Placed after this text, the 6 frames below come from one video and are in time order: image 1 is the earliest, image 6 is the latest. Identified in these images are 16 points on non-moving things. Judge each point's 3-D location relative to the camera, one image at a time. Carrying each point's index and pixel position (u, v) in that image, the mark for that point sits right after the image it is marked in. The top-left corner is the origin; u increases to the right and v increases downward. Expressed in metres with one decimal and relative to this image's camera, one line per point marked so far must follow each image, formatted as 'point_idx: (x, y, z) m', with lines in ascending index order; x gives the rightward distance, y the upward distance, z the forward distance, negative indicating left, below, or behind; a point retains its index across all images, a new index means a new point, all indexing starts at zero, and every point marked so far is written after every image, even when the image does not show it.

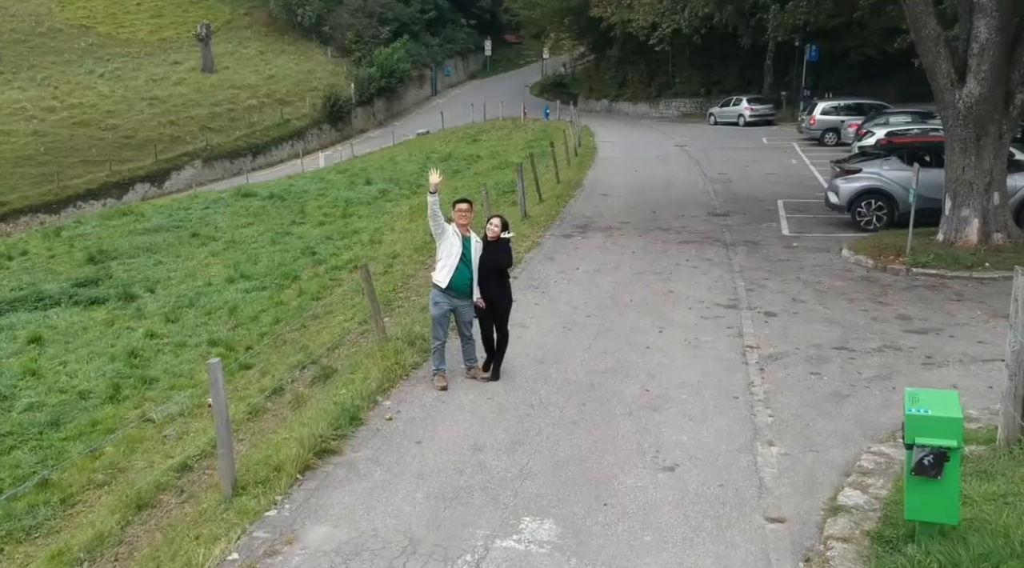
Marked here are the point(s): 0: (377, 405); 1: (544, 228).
0: (-1.1, -1.0, +8.9) m
1: (+0.6, +1.0, +18.2) m
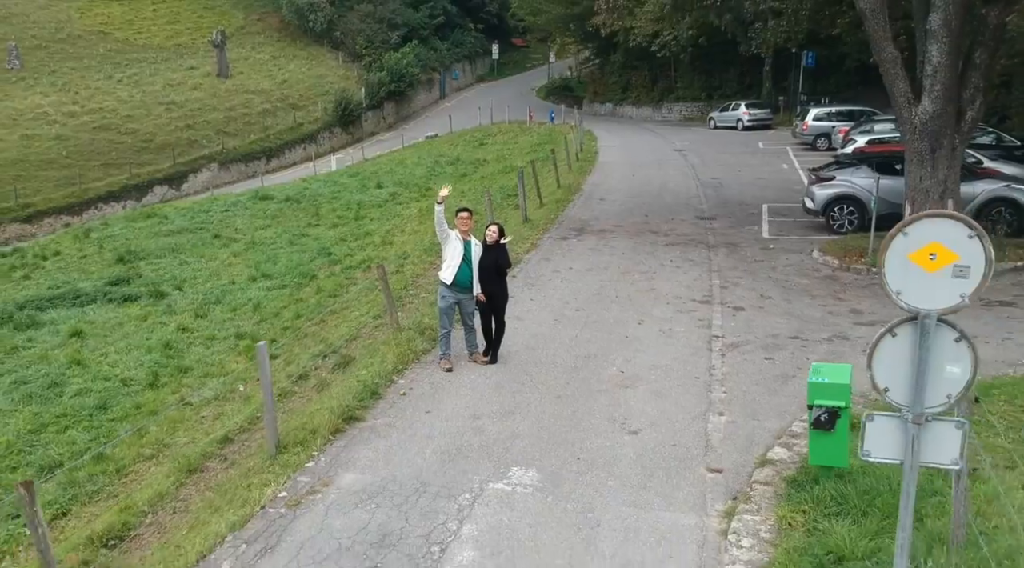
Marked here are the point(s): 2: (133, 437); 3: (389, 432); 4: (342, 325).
0: (-1.1, -1.0, +10.5) m
1: (+0.6, +1.0, +19.9) m
2: (-5.0, -2.0, +14.3) m
3: (-1.0, -1.2, +9.1) m
4: (-2.8, -0.6, +17.8) m
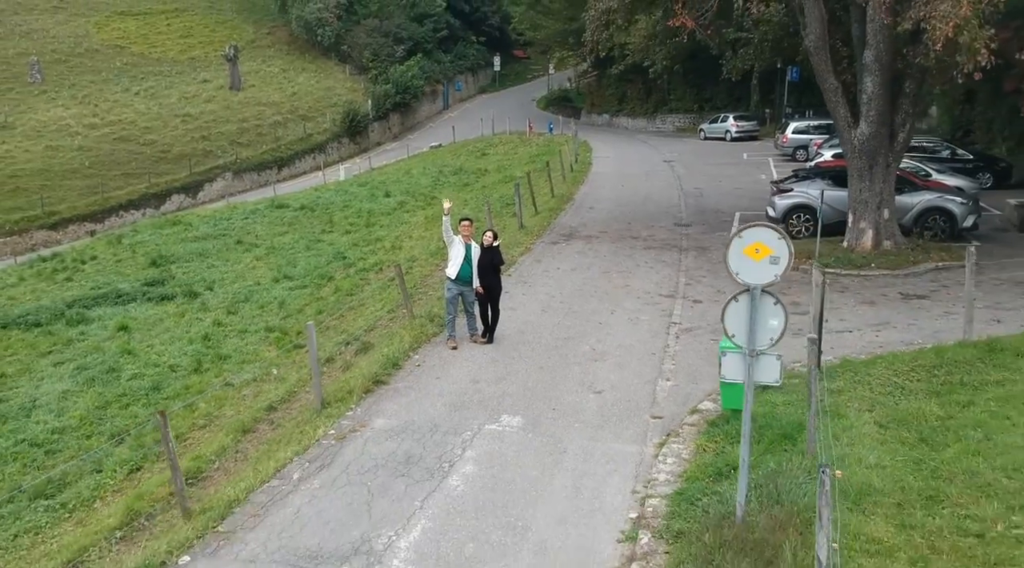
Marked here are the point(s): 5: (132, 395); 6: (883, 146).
0: (-1.2, -0.9, +13.2) m
1: (+0.5, +1.0, +22.5) m
2: (-5.1, -2.0, +16.9) m
3: (-1.1, -1.2, +11.7) m
4: (-2.9, -0.6, +20.4) m
5: (-6.5, -1.9, +18.4) m
6: (+6.4, +2.4, +18.7) m
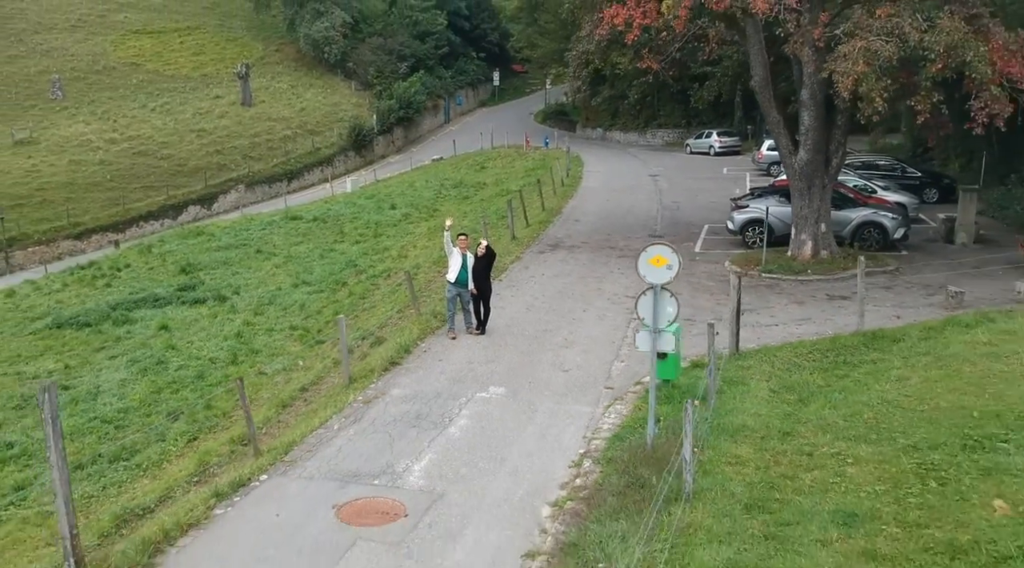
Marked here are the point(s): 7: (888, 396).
0: (-1.4, -0.9, +16.4) m
1: (+0.3, +0.9, +25.8) m
2: (-5.3, -2.0, +20.2) m
3: (-1.3, -1.2, +15.0) m
4: (-3.0, -0.7, +23.7) m
5: (-6.6, -2.0, +21.7) m
6: (+6.2, +2.3, +22.0) m
7: (+4.2, -1.2, +12.0) m
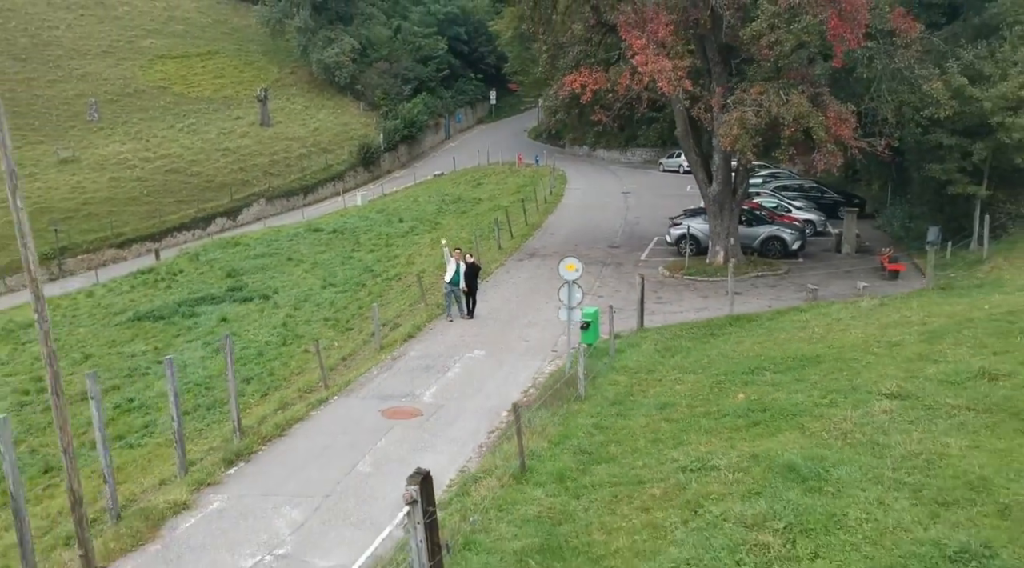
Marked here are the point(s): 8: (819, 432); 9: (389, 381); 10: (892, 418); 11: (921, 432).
0: (-1.8, -0.9, +23.5) m
1: (-0.1, +0.9, +32.9) m
2: (-5.7, -2.0, +27.3) m
3: (-1.7, -1.2, +22.1) m
4: (-3.5, -0.7, +30.8) m
5: (-7.1, -2.0, +28.7) m
6: (+5.8, +2.3, +29.1) m
7: (+3.8, -1.2, +19.1) m
8: (+3.5, -1.7, +12.5) m
9: (-2.2, -1.7, +19.1) m
10: (+4.3, -1.5, +12.4) m
11: (+4.5, -1.6, +11.7) m
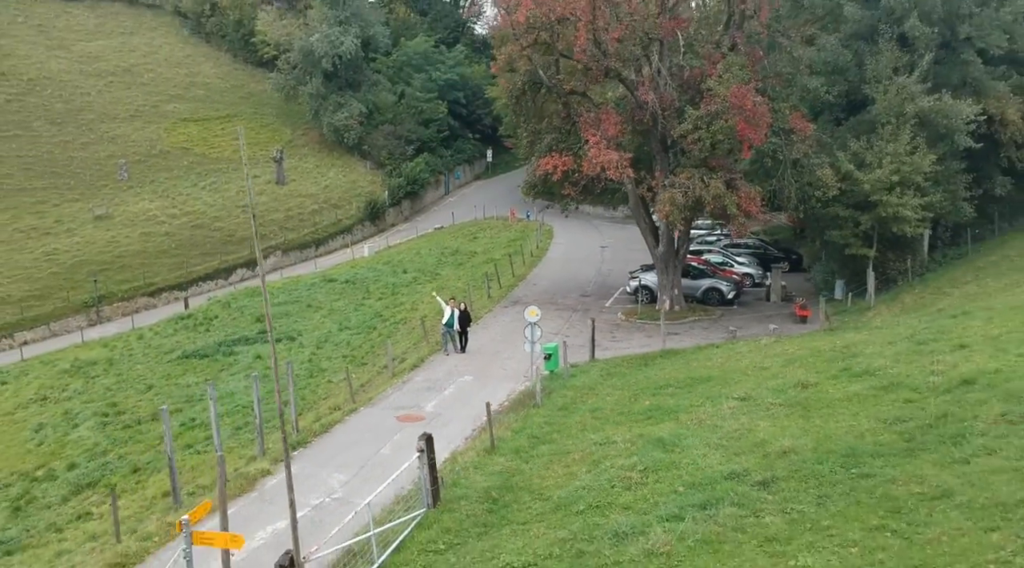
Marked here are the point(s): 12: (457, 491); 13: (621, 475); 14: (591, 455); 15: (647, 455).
0: (-2.3, -2.1, +30.1) m
1: (-0.6, -0.7, +39.6) m
2: (-6.2, -3.4, +33.8) m
3: (-2.2, -2.3, +28.7) m
4: (-3.9, -2.2, +37.4) m
5: (-7.5, -3.4, +35.3) m
6: (+5.3, +0.9, +35.8) m
7: (+3.3, -2.1, +25.7) m
8: (+3.1, -2.4, +19.1) m
9: (-2.6, -2.7, +25.7) m
10: (+3.9, -2.2, +19.0) m
11: (+4.0, -2.3, +18.3) m
12: (-0.9, -3.3, +17.1) m
13: (+1.7, -2.9, +16.3) m
14: (+1.3, -2.9, +18.1) m
15: (+2.1, -2.7, +17.1) m
